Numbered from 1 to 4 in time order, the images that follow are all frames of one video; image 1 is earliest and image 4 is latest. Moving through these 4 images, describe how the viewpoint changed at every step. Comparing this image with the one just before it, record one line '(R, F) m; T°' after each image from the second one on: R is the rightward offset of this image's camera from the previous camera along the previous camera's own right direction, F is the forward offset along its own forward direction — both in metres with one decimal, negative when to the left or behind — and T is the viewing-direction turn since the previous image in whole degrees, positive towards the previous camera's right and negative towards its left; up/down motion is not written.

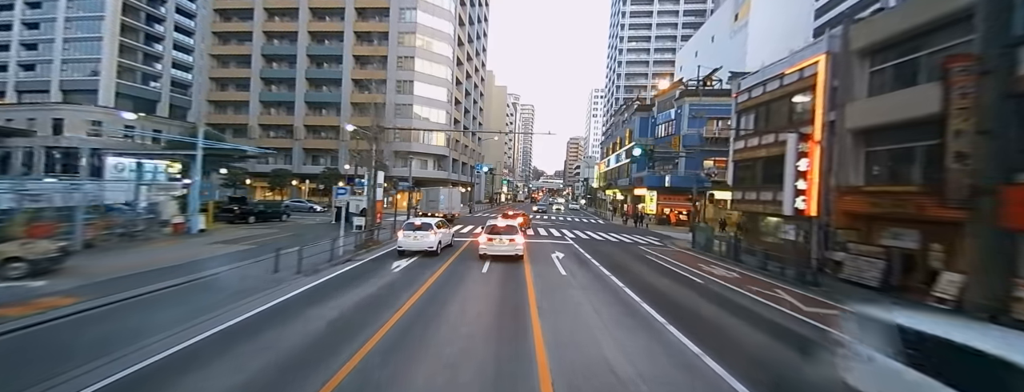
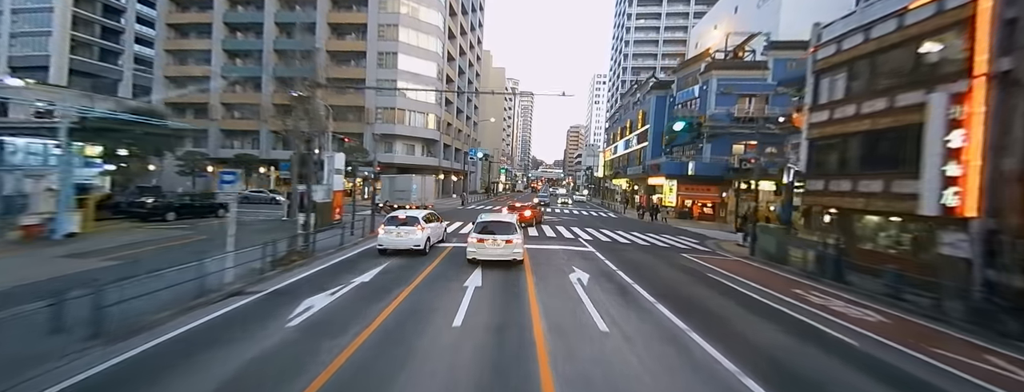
(0.0, +4.8) m; 0°
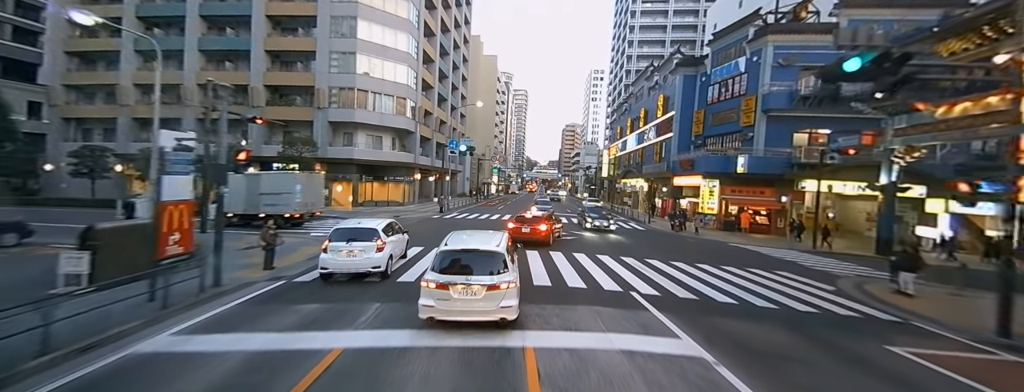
(+0.1, +7.3) m; +1°
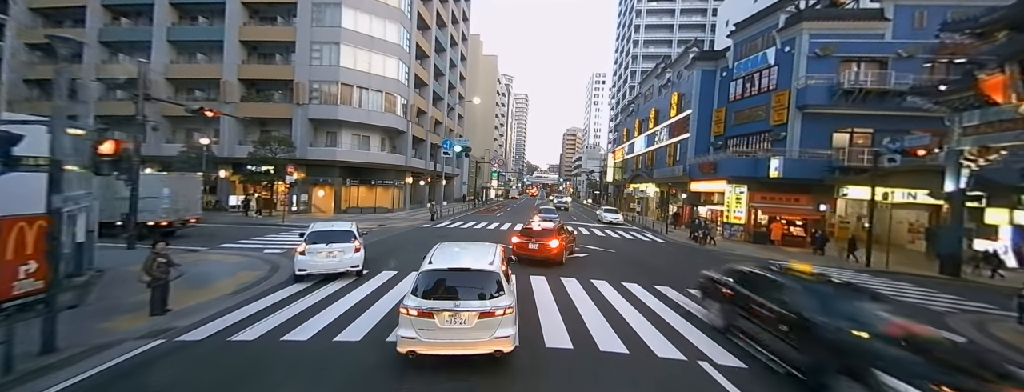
(0.0, +2.7) m; 0°
